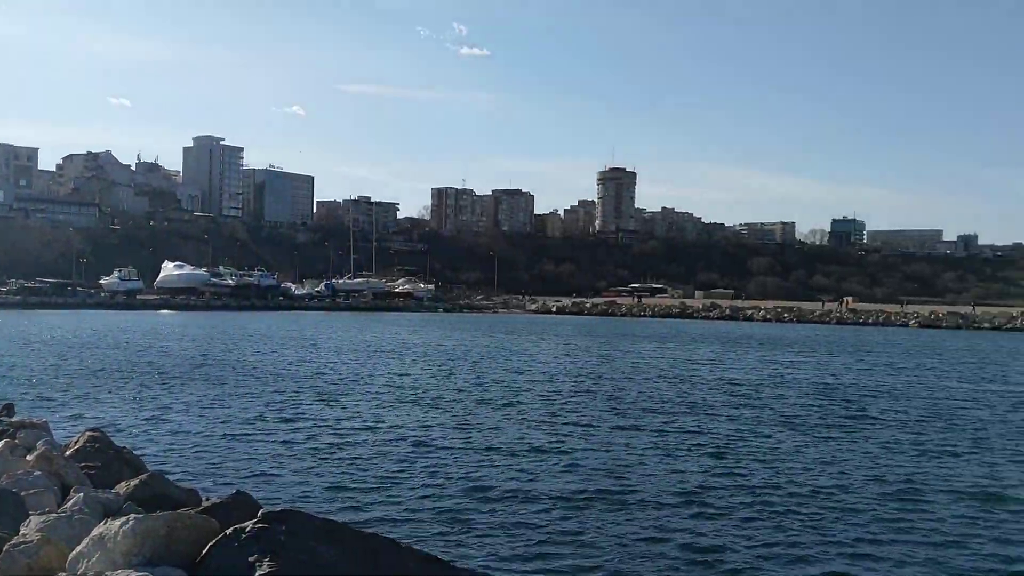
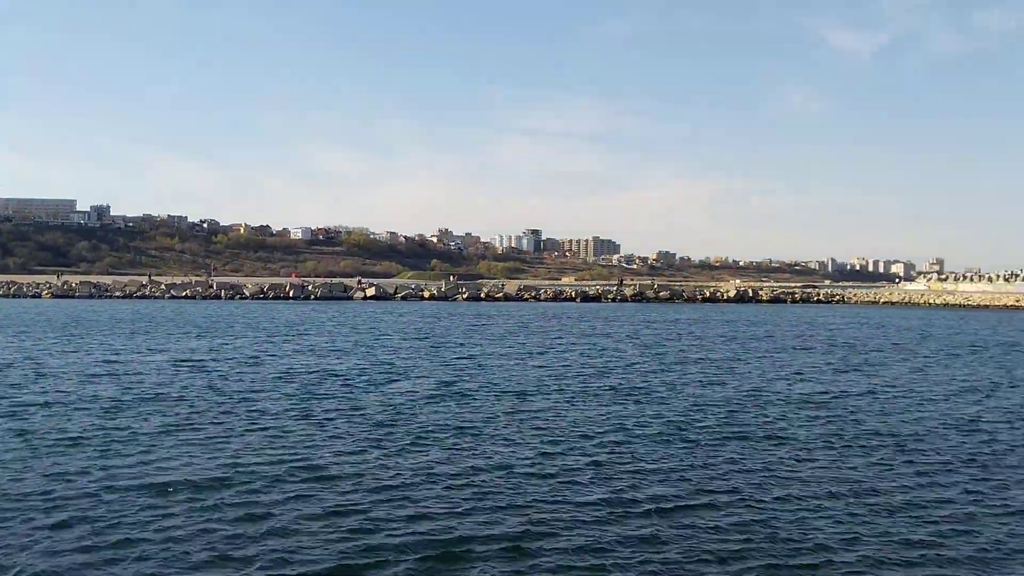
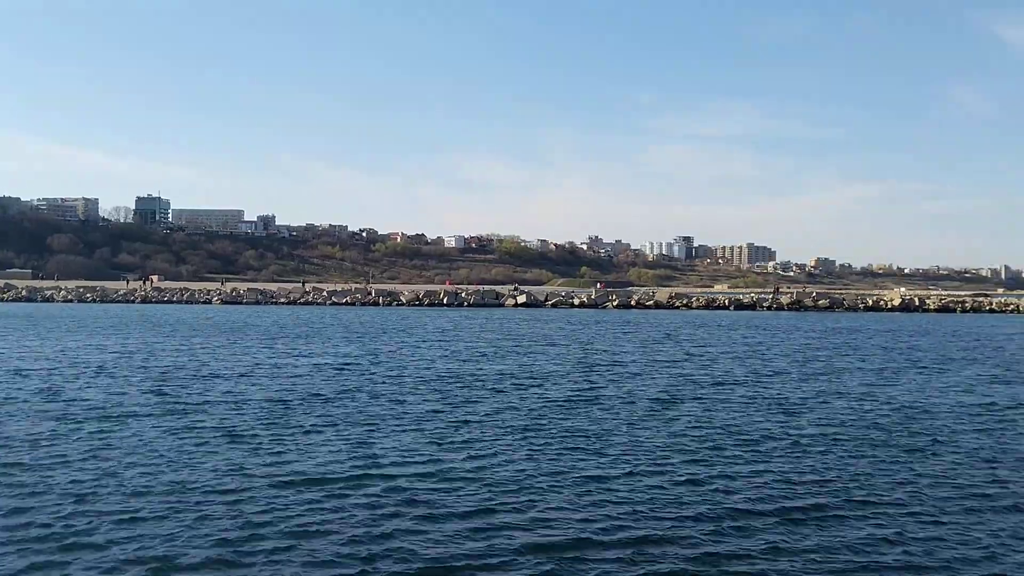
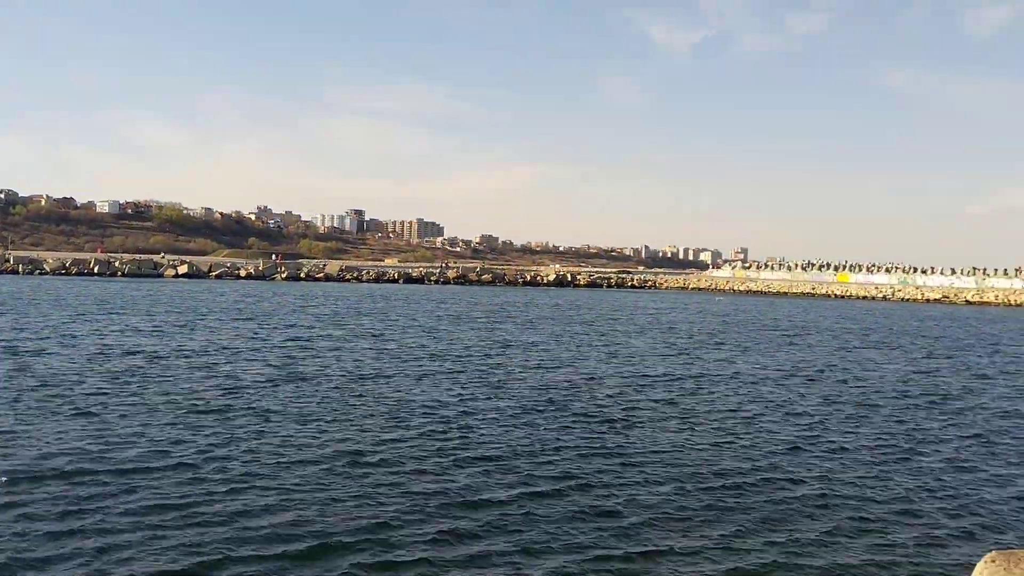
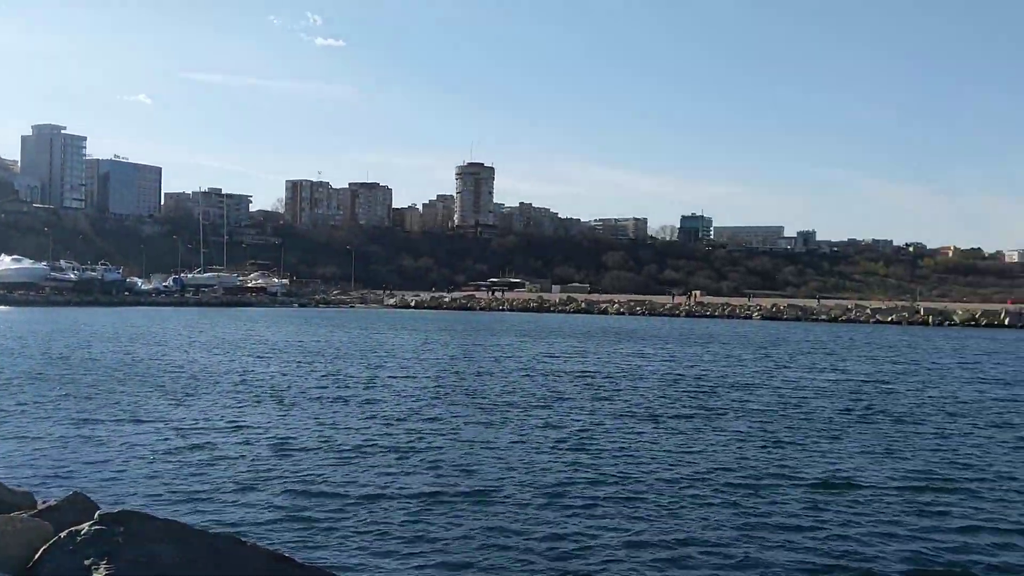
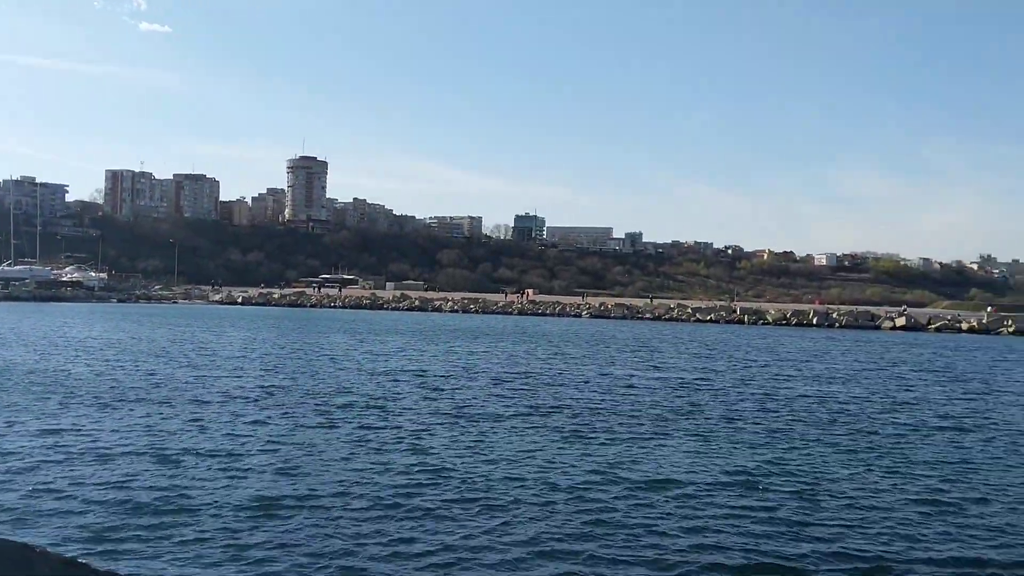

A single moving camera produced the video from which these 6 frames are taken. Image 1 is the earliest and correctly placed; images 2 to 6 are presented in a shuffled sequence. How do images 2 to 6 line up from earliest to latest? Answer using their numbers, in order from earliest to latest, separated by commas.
5, 6, 3, 2, 4
